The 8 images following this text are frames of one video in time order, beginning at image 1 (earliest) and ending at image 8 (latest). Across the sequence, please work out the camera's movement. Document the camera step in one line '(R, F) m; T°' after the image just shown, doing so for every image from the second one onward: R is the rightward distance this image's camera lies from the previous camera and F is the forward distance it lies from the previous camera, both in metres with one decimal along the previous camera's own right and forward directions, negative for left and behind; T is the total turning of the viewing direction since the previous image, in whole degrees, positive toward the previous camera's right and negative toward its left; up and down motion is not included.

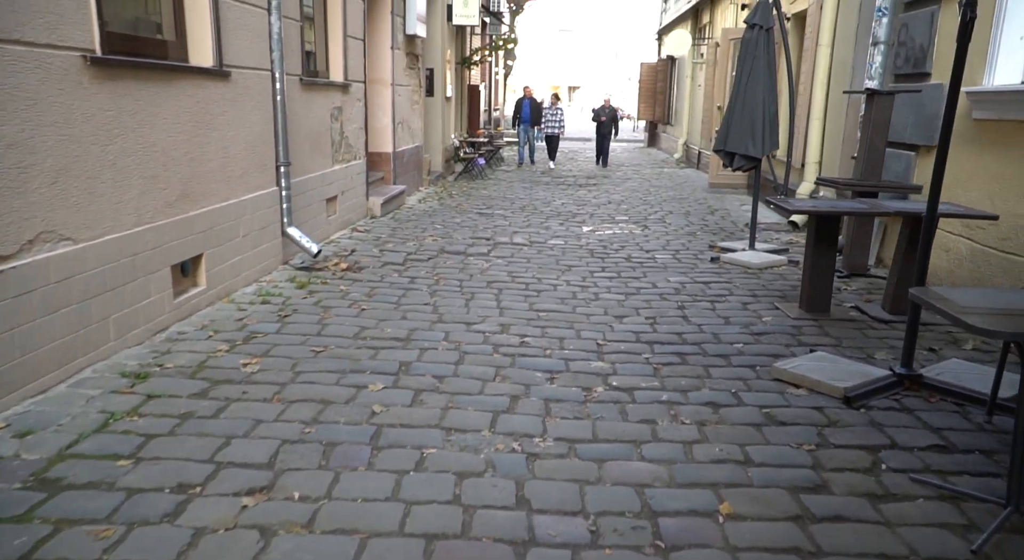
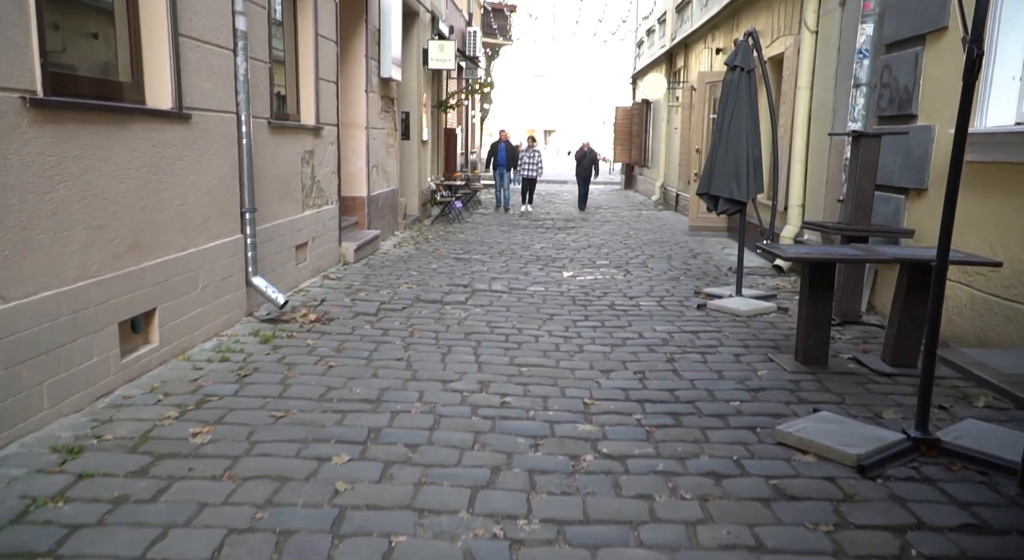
(0.0, +0.3) m; +1°
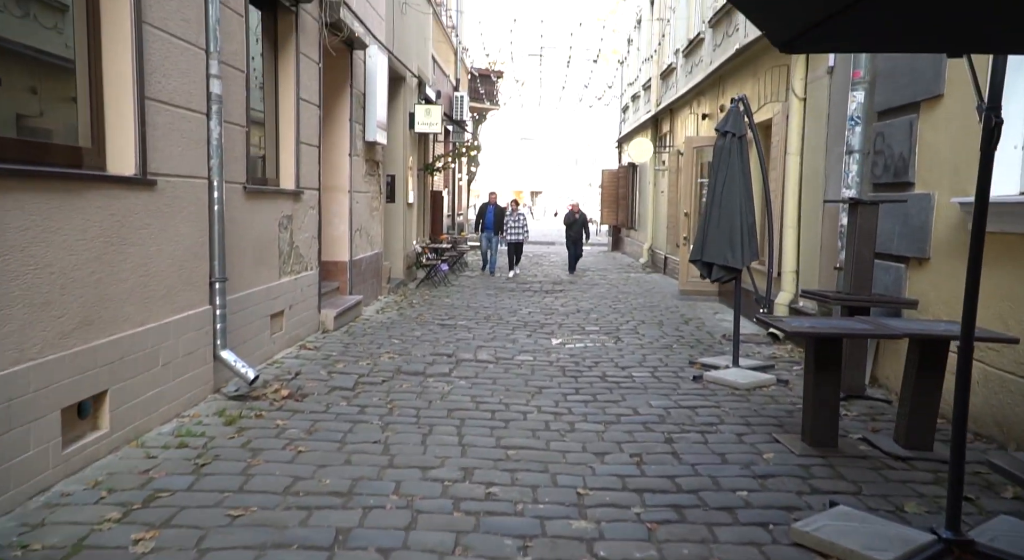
(0.0, +0.3) m; +1°
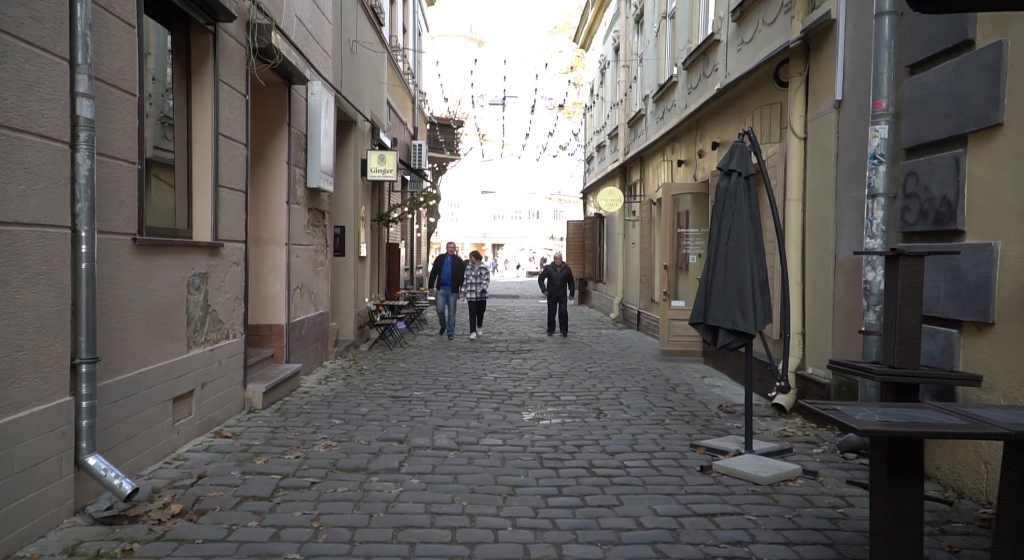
(0.0, +1.3) m; +3°
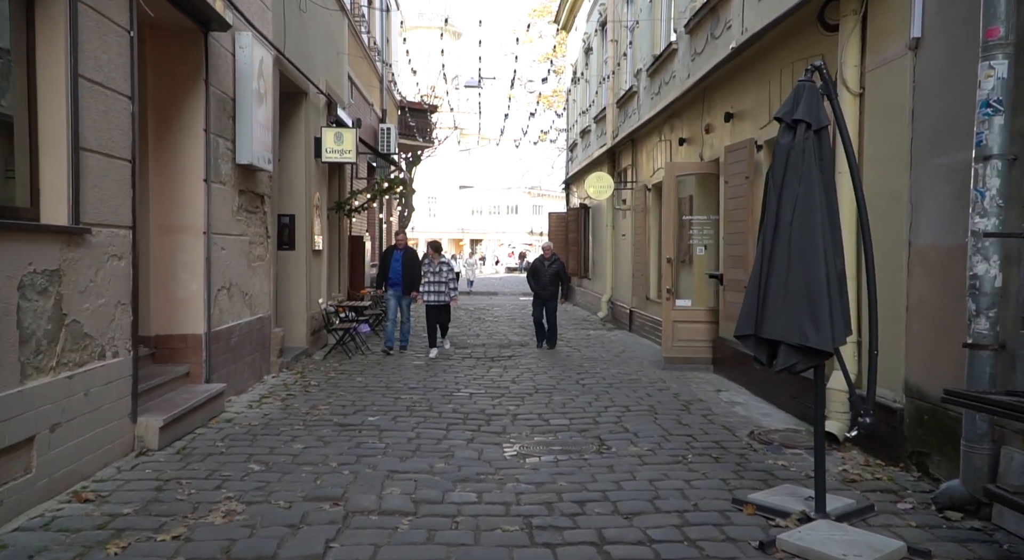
(0.0, +1.8) m; +1°
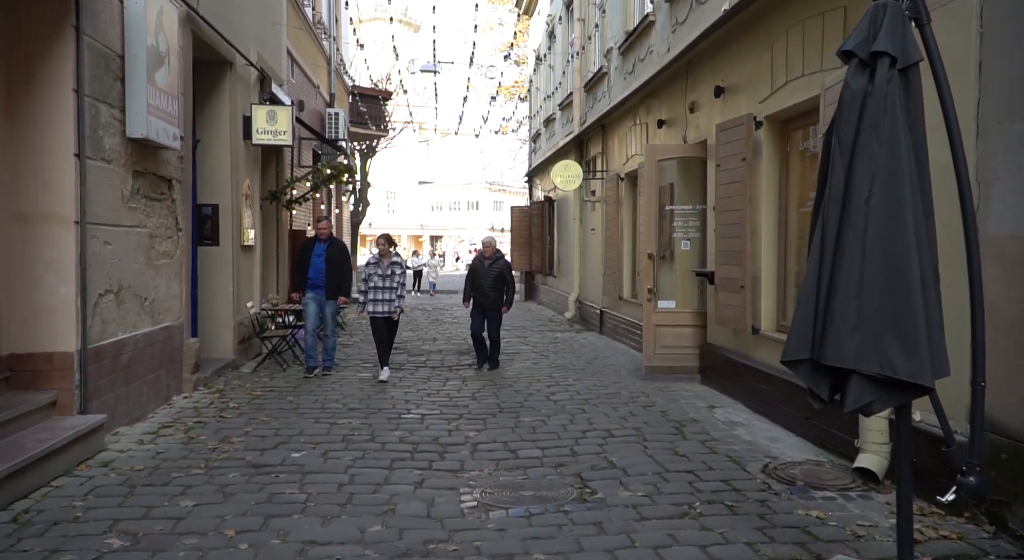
(0.0, +1.4) m; +3°
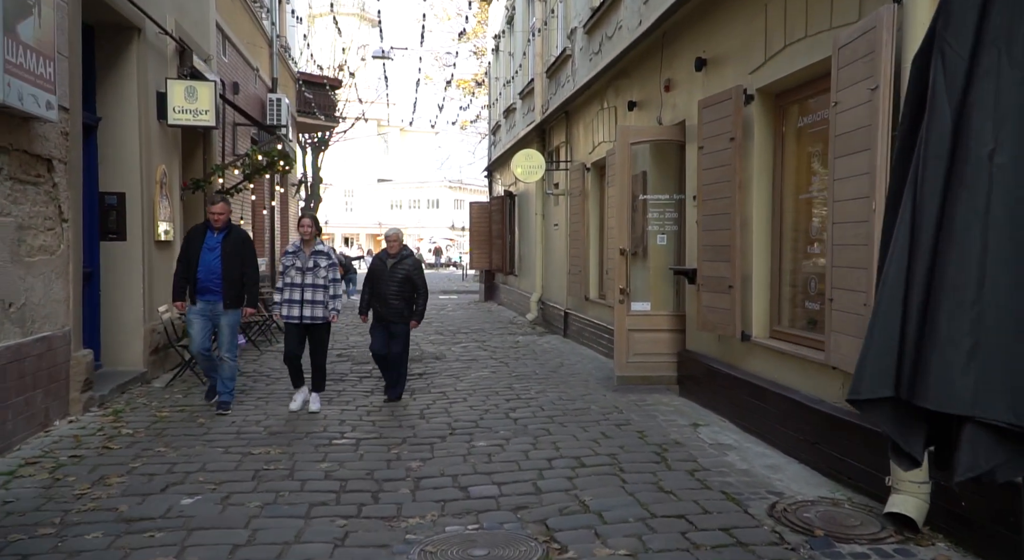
(+0.1, +1.2) m; +3°
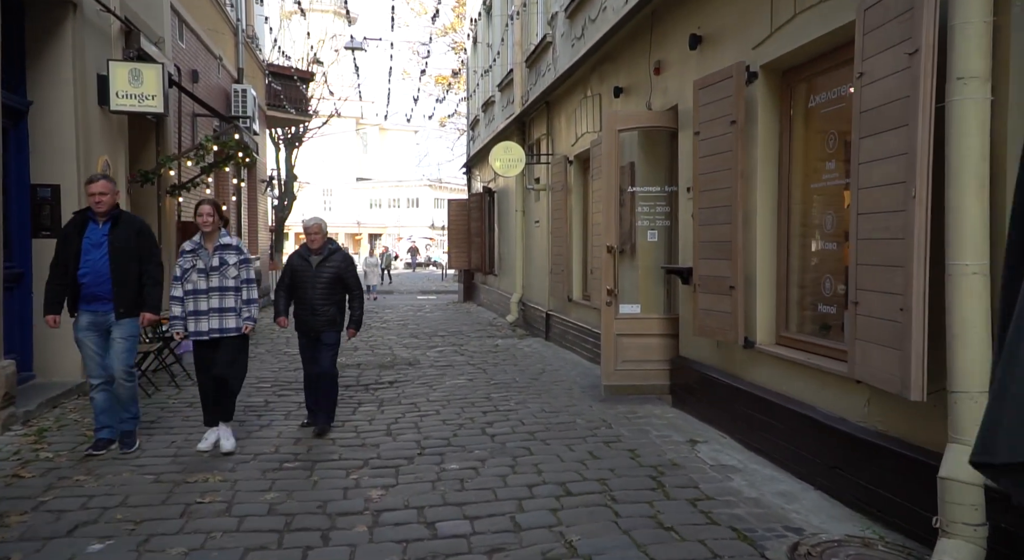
(0.0, +0.8) m; +1°
